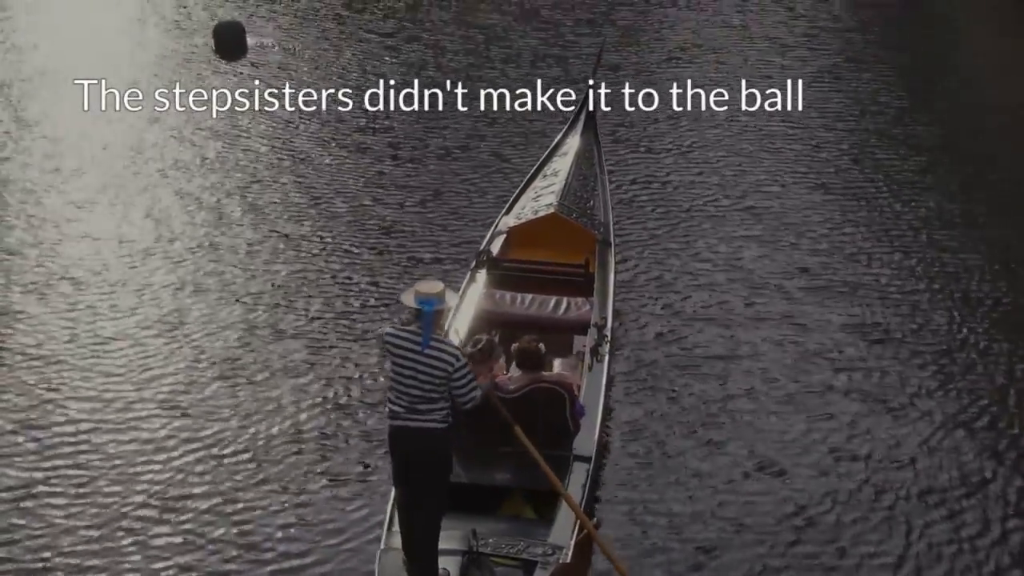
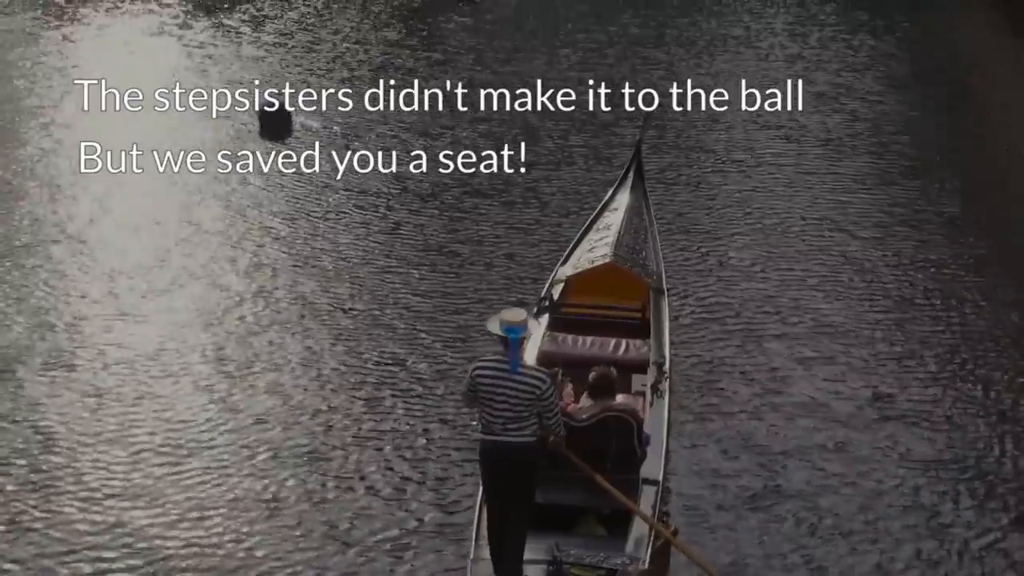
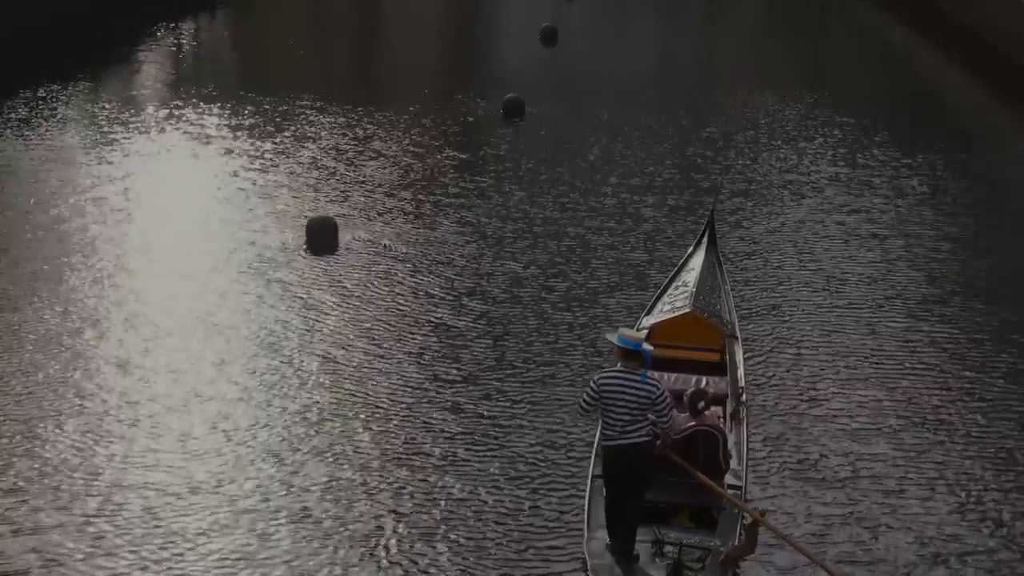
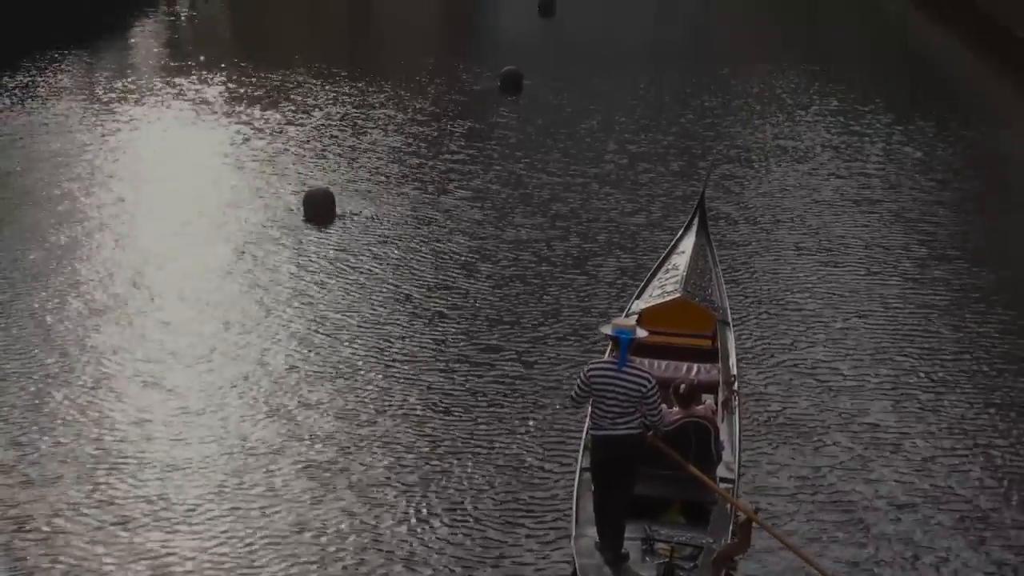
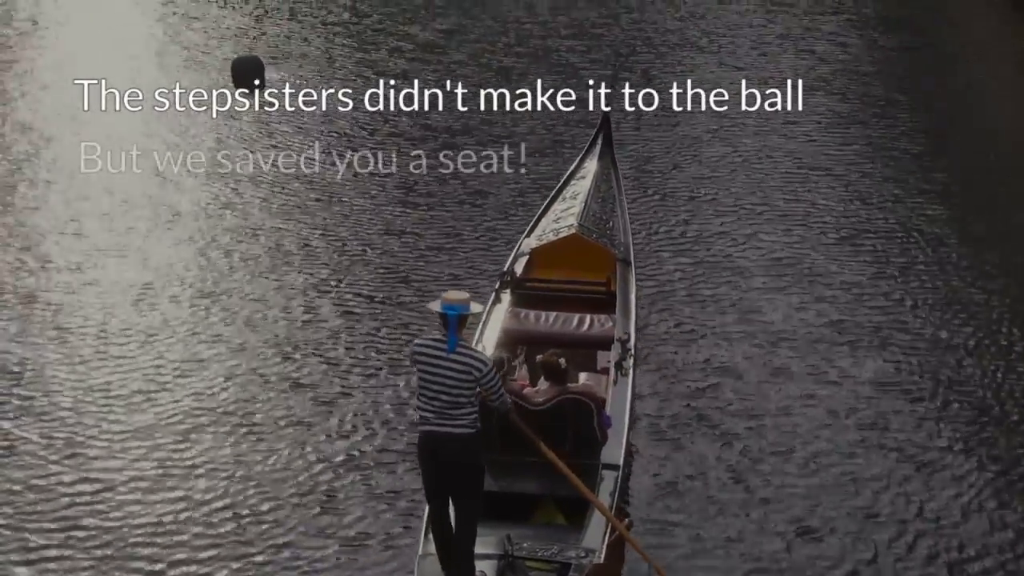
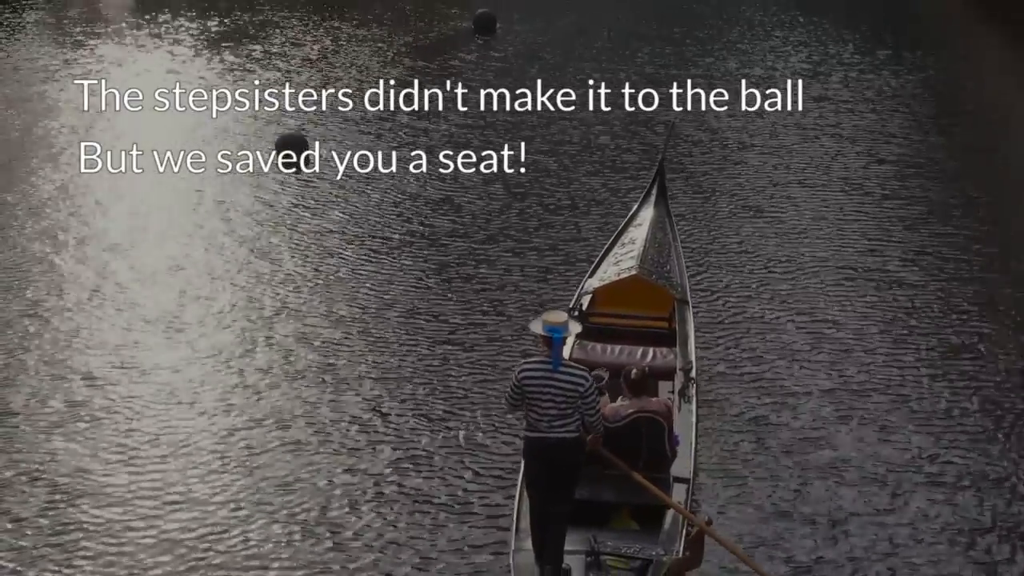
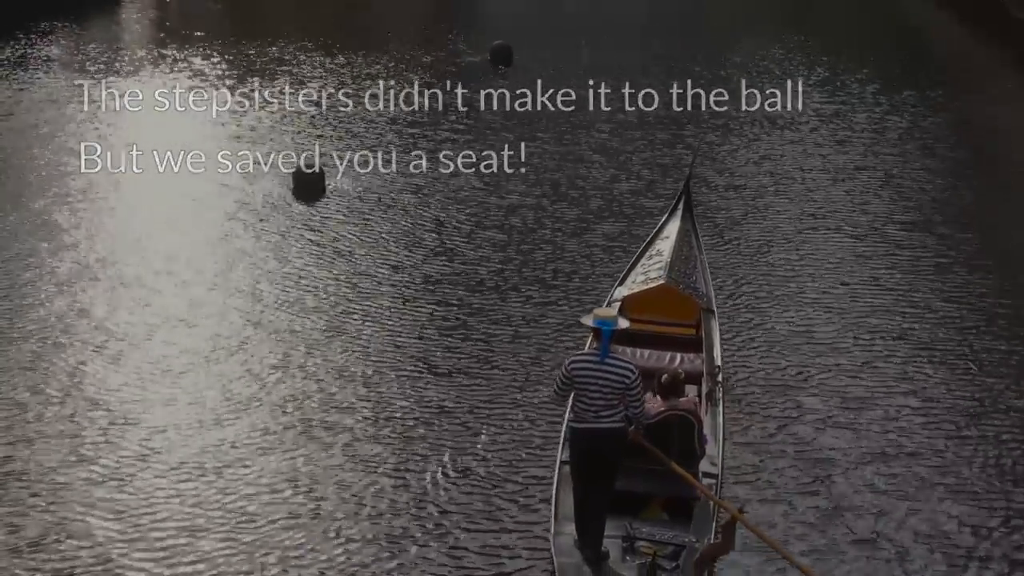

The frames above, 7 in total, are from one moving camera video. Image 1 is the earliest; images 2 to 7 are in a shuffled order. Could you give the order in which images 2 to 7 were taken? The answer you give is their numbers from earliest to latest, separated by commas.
5, 2, 6, 7, 4, 3
